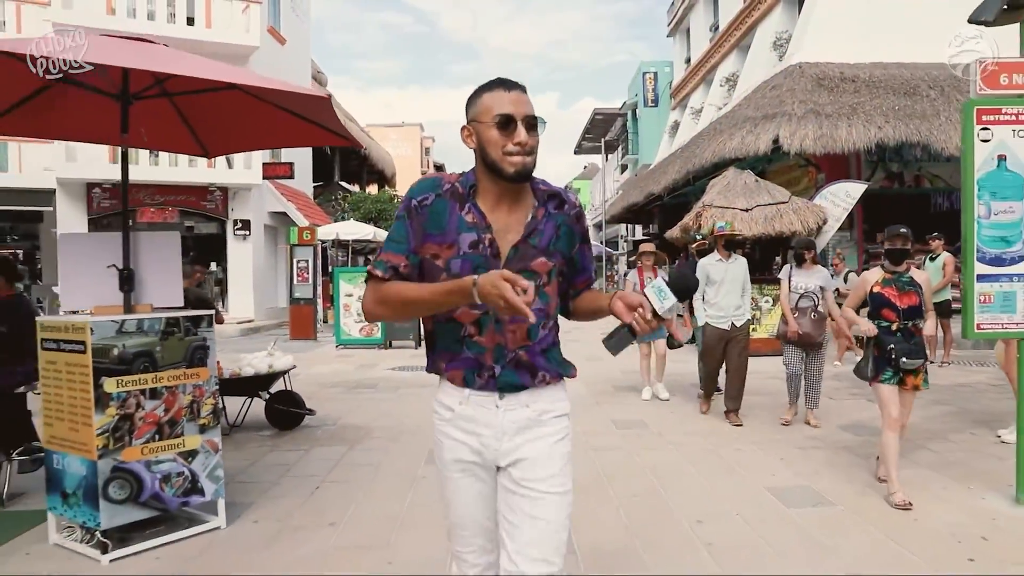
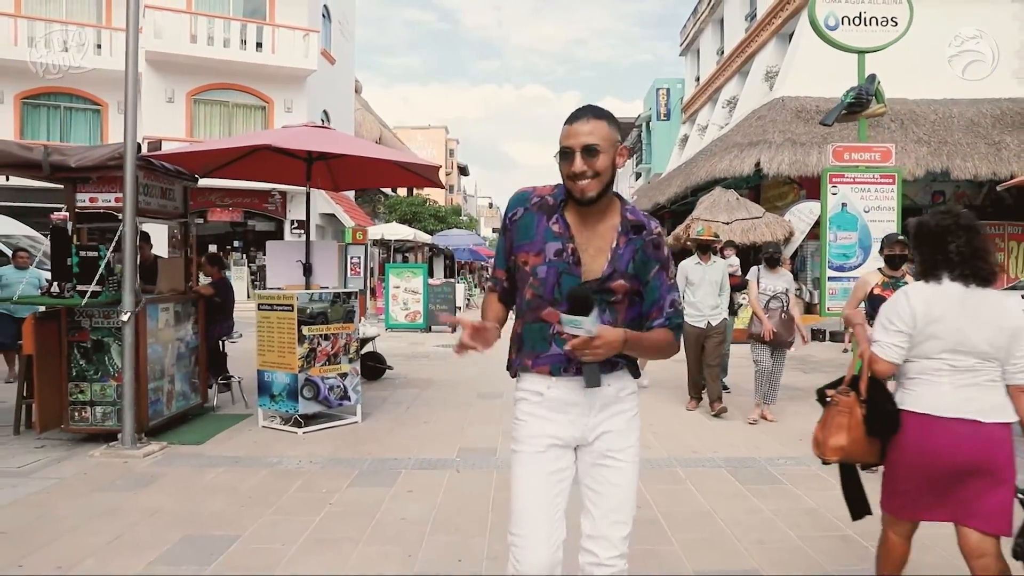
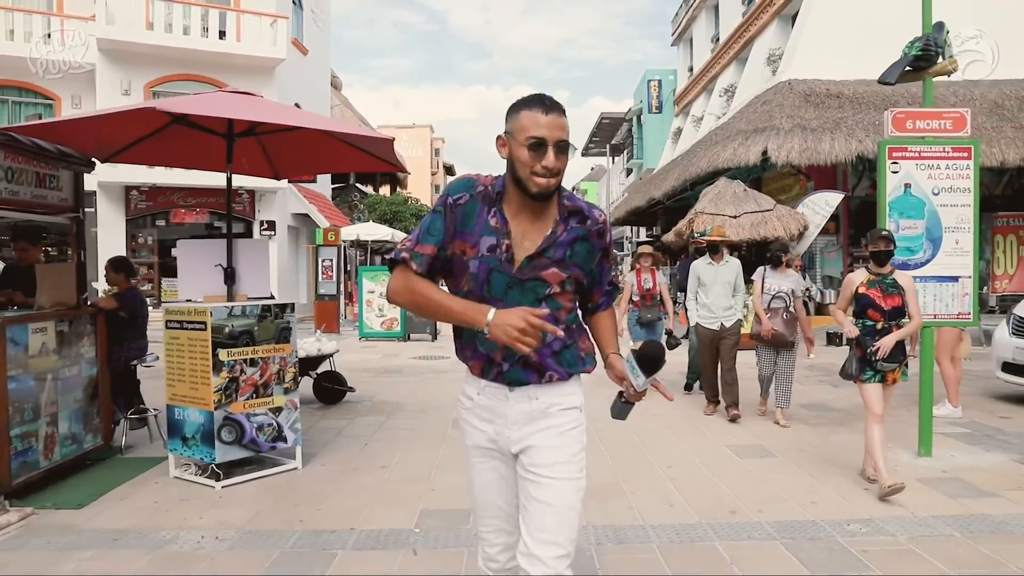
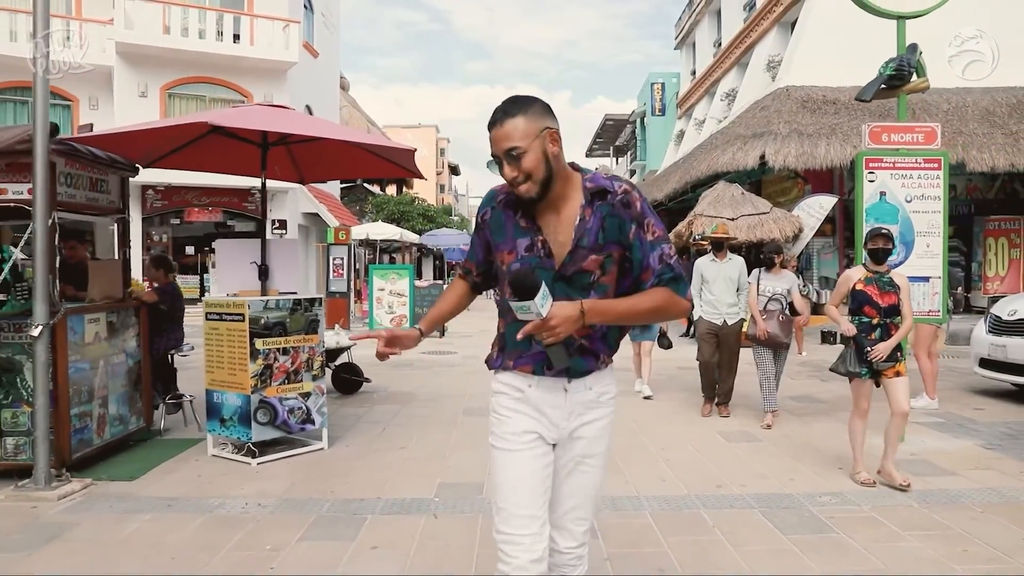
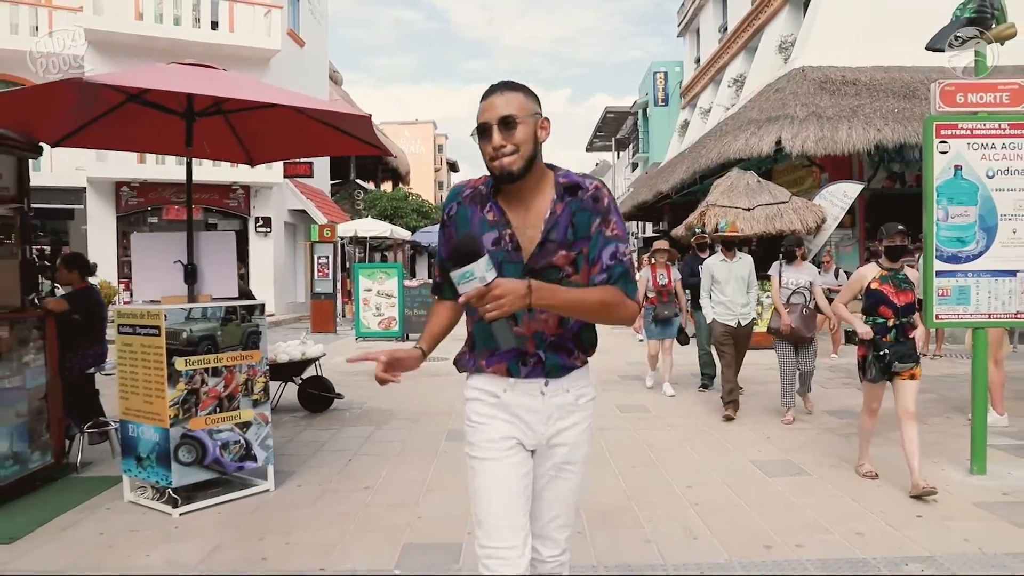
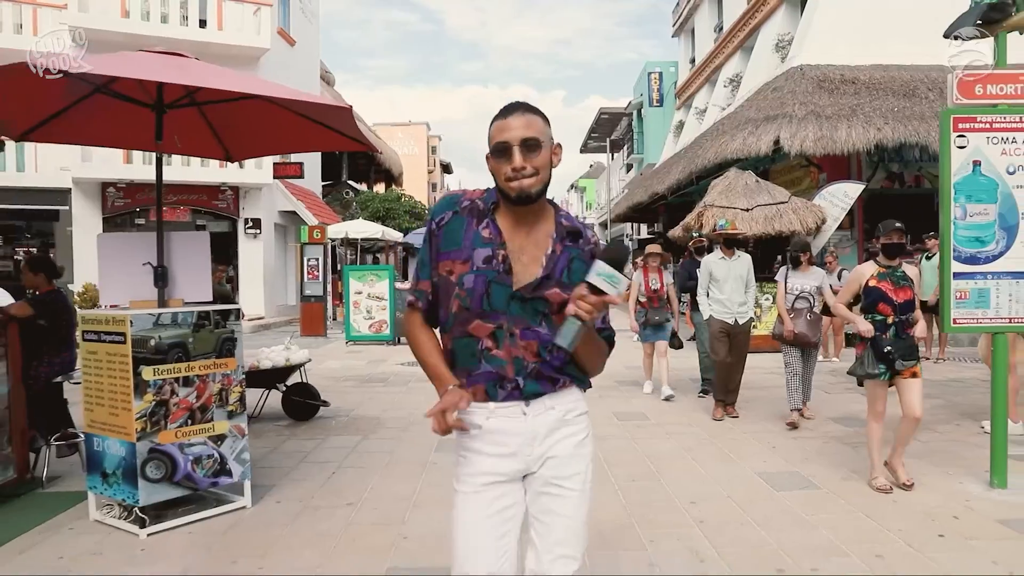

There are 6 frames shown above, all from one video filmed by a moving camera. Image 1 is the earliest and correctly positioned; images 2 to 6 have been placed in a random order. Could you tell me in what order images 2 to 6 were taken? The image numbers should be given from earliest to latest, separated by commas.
6, 5, 3, 4, 2
